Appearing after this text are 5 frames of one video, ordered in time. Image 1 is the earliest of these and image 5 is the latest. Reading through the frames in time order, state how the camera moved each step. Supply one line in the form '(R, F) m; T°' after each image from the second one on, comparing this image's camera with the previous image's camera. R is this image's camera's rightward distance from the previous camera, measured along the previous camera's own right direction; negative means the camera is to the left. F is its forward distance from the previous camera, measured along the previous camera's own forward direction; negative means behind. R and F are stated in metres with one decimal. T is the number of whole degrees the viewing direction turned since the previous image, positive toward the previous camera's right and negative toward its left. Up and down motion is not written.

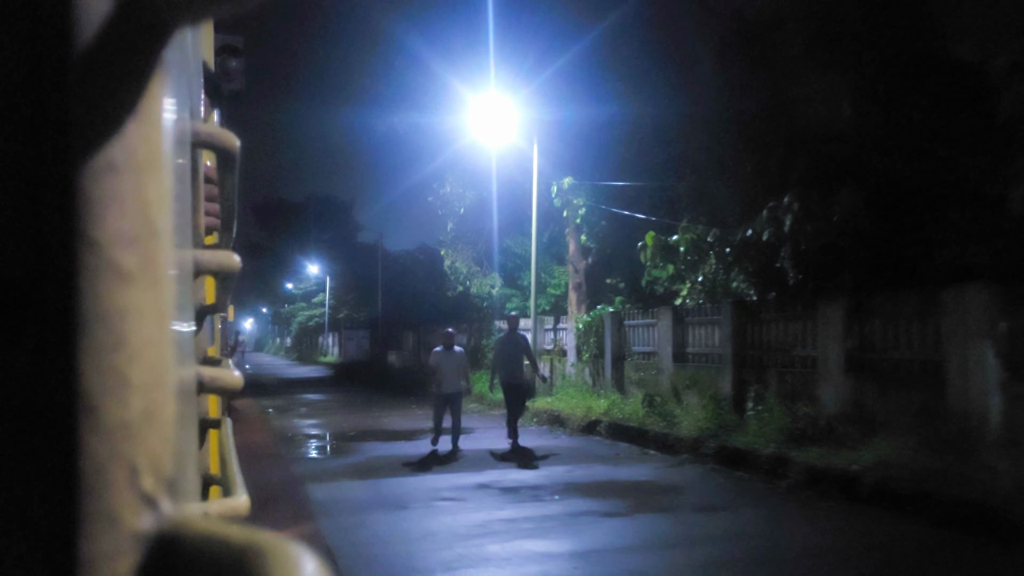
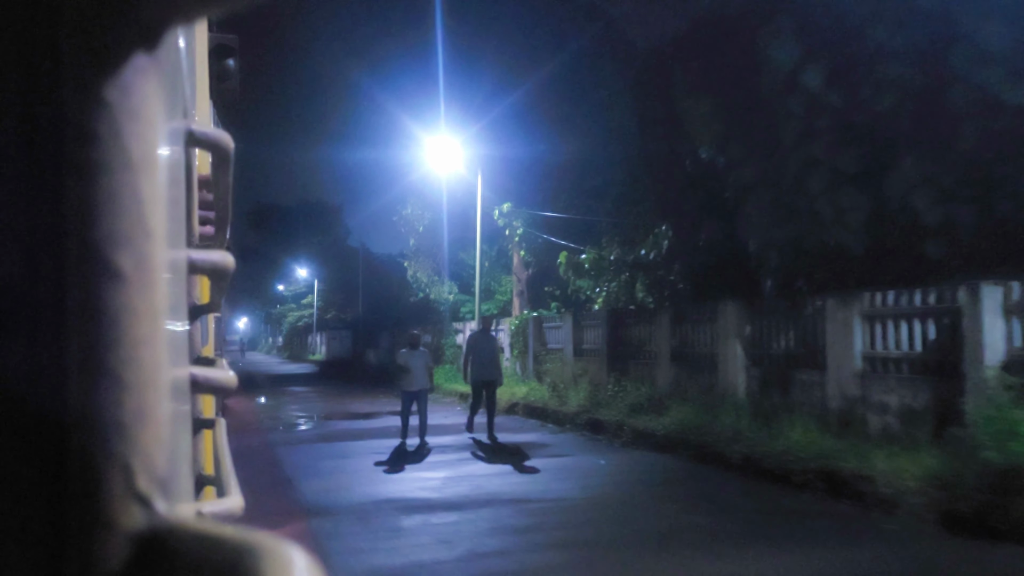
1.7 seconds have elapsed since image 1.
(+1.2, -2.7) m; 0°
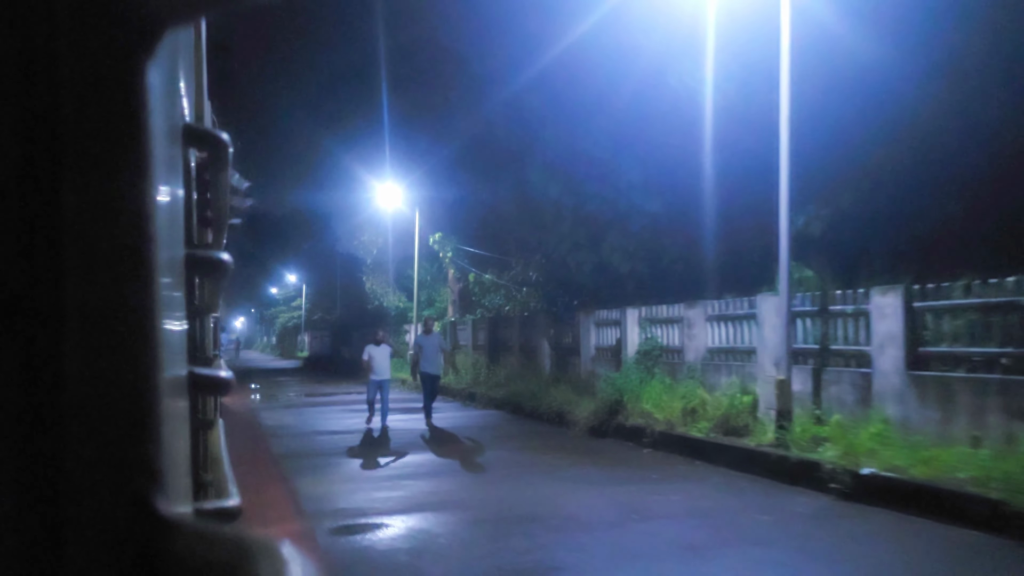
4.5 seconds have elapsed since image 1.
(+2.3, -4.9) m; 0°
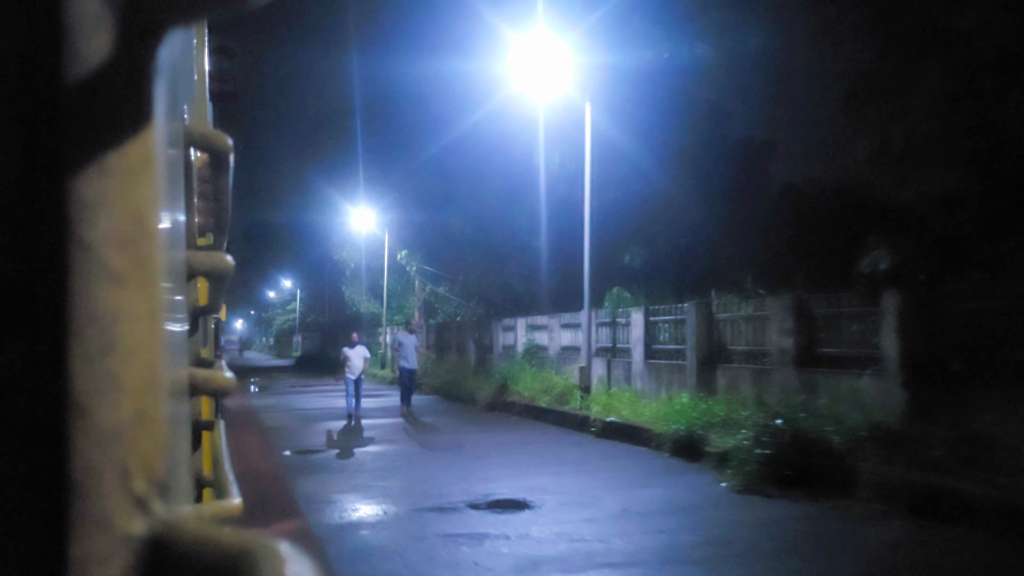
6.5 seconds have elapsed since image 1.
(+1.8, -3.9) m; 0°
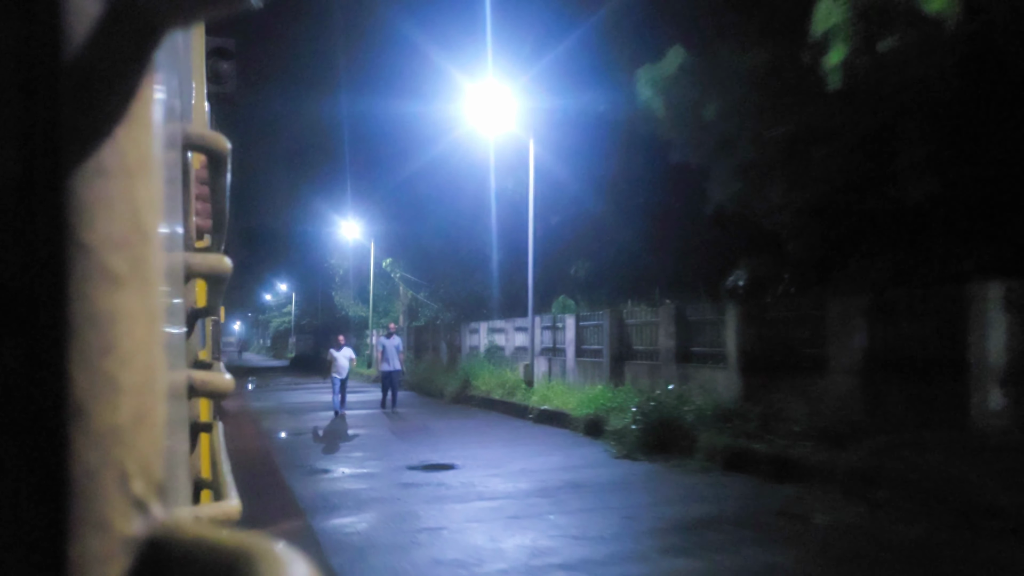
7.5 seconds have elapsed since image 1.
(+0.9, -2.0) m; 0°
